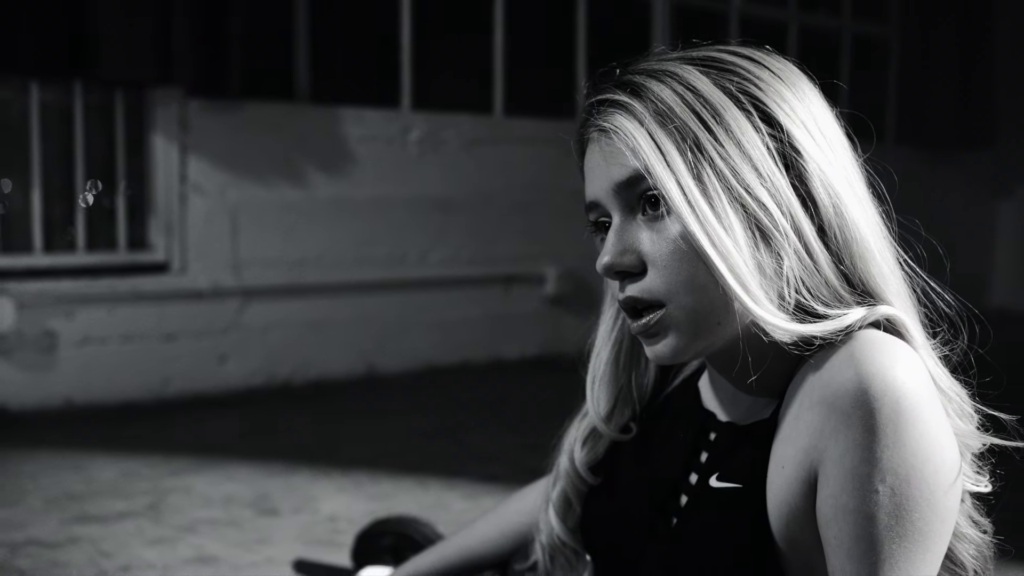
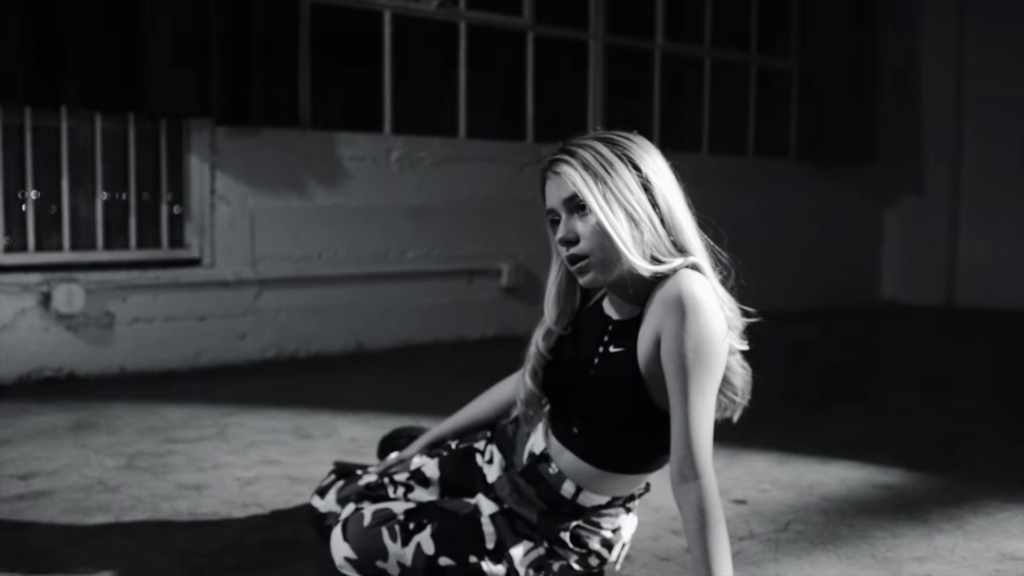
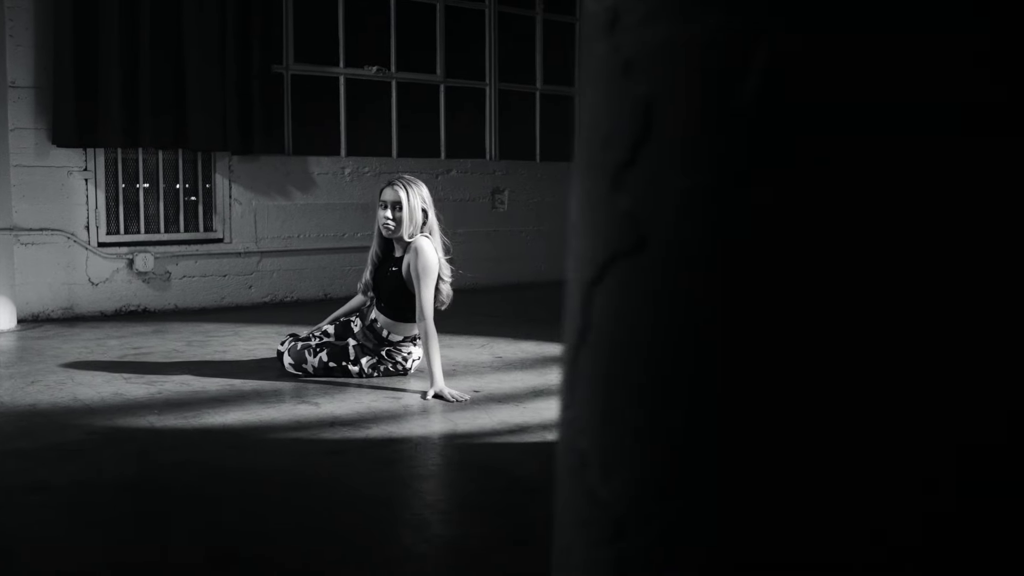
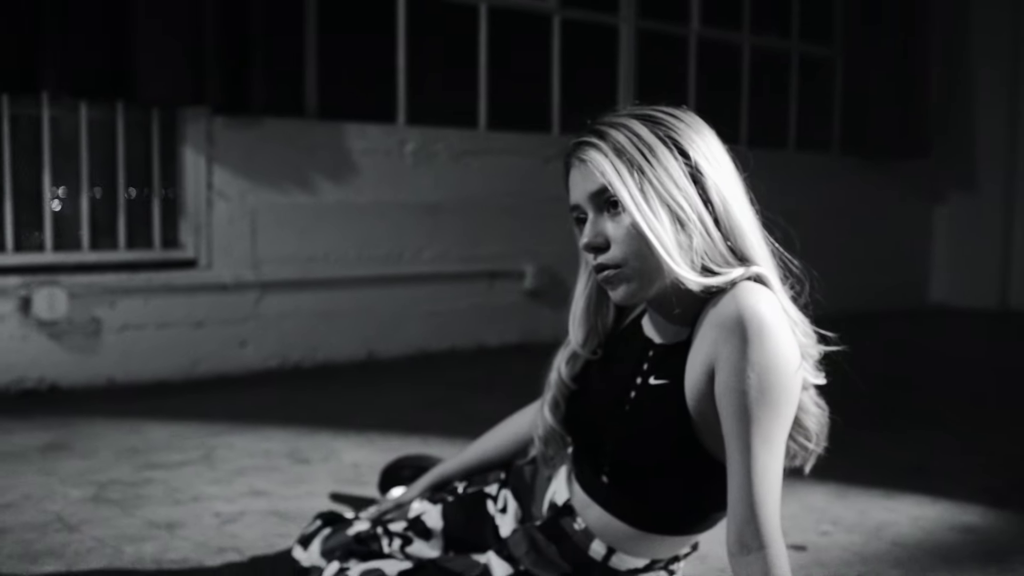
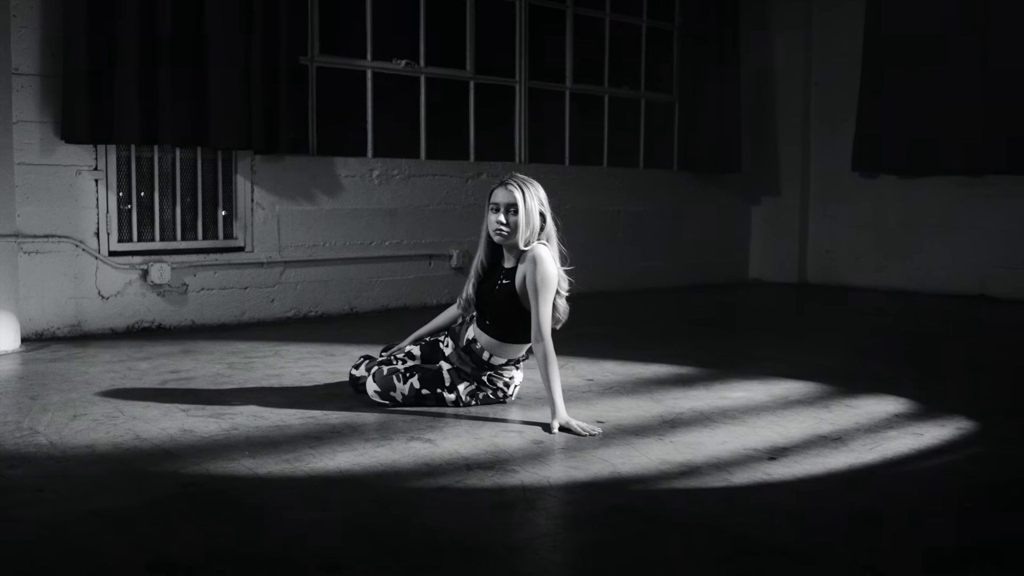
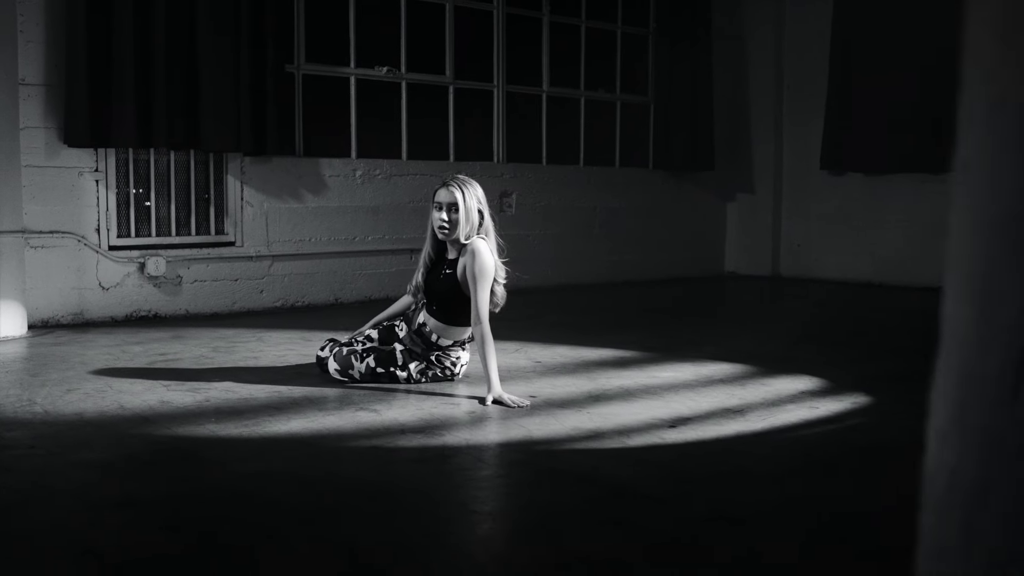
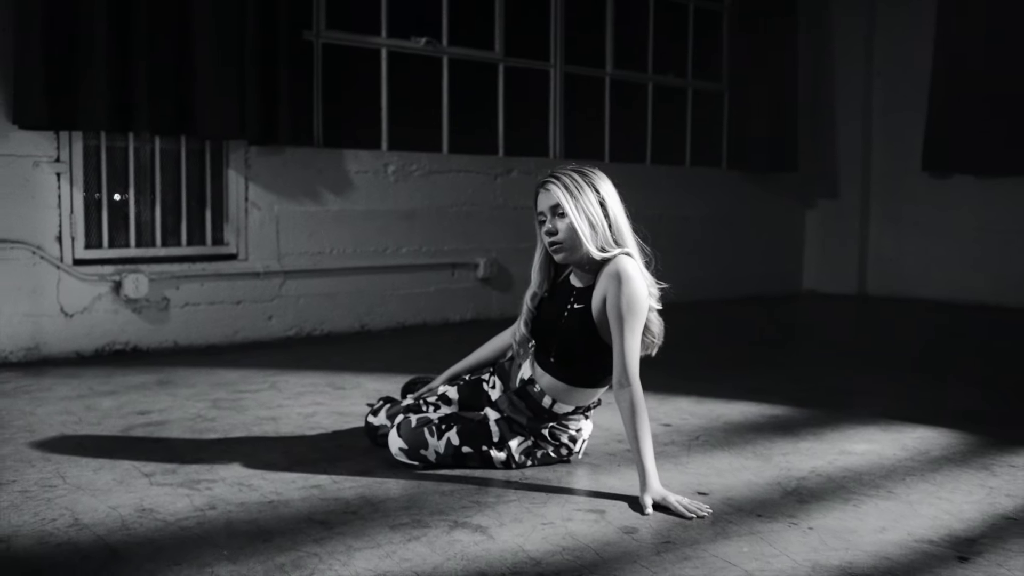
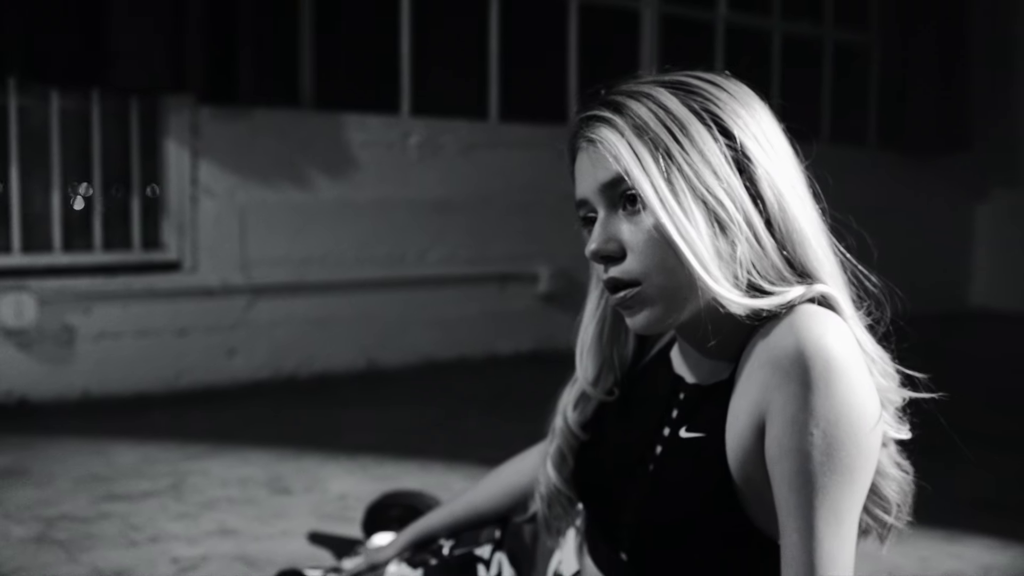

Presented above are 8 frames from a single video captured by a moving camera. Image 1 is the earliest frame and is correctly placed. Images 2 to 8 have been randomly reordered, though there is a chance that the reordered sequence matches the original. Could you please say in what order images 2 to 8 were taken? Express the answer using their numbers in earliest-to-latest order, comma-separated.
8, 4, 2, 7, 5, 6, 3
